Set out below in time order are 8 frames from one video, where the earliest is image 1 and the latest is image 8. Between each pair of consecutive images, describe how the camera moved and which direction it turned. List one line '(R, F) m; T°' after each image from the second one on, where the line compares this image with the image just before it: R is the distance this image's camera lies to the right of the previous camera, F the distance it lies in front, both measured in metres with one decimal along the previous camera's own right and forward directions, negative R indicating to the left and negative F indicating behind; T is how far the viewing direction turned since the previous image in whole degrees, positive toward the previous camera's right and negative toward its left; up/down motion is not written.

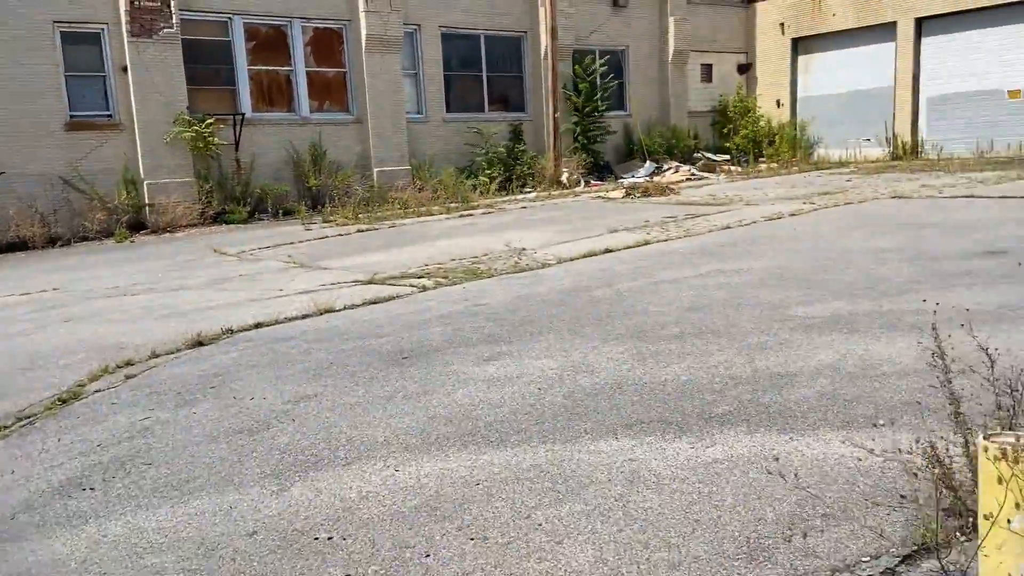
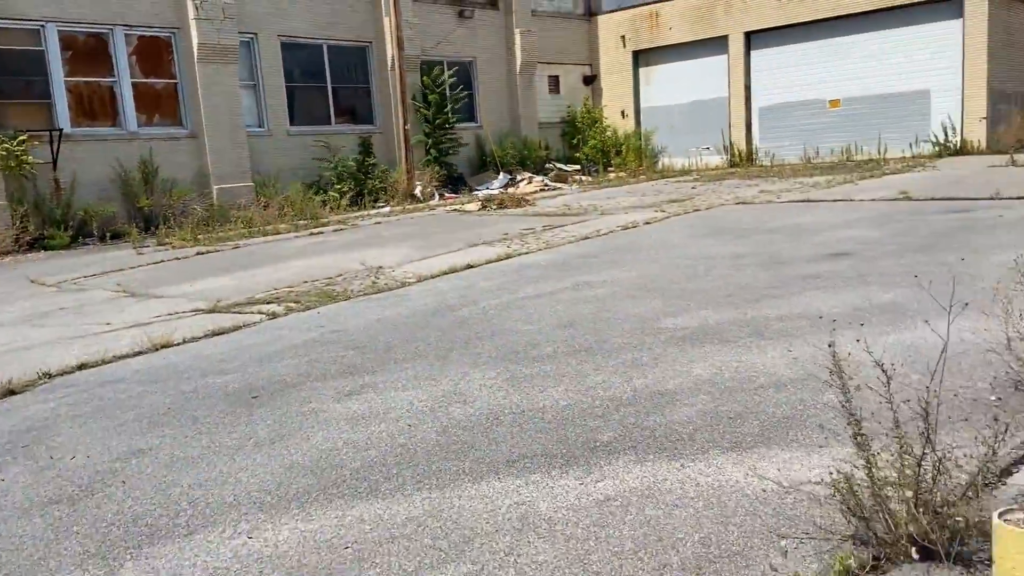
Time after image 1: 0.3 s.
(0.0, +0.4) m; +10°
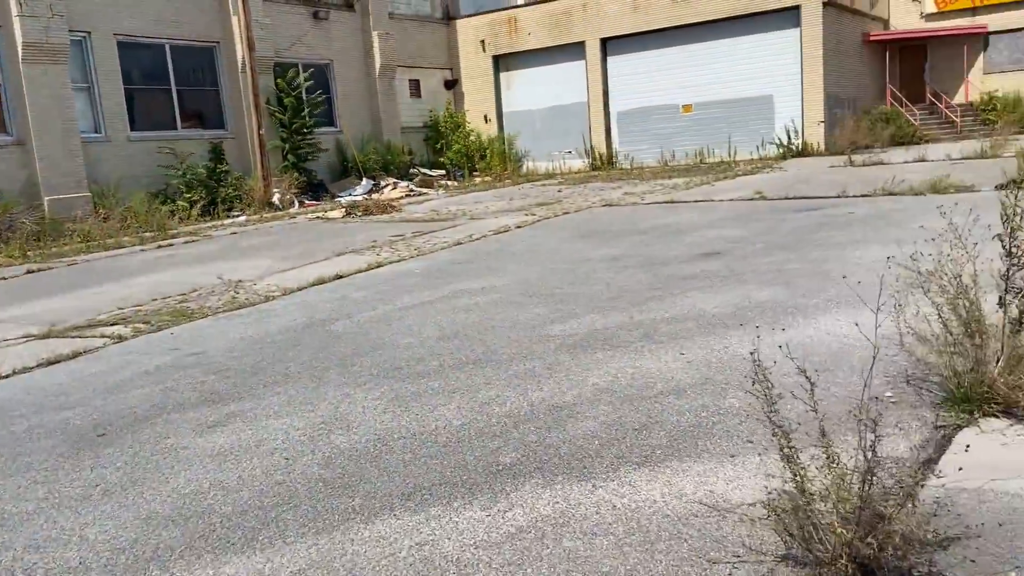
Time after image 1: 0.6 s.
(-0.1, +0.3) m; +10°
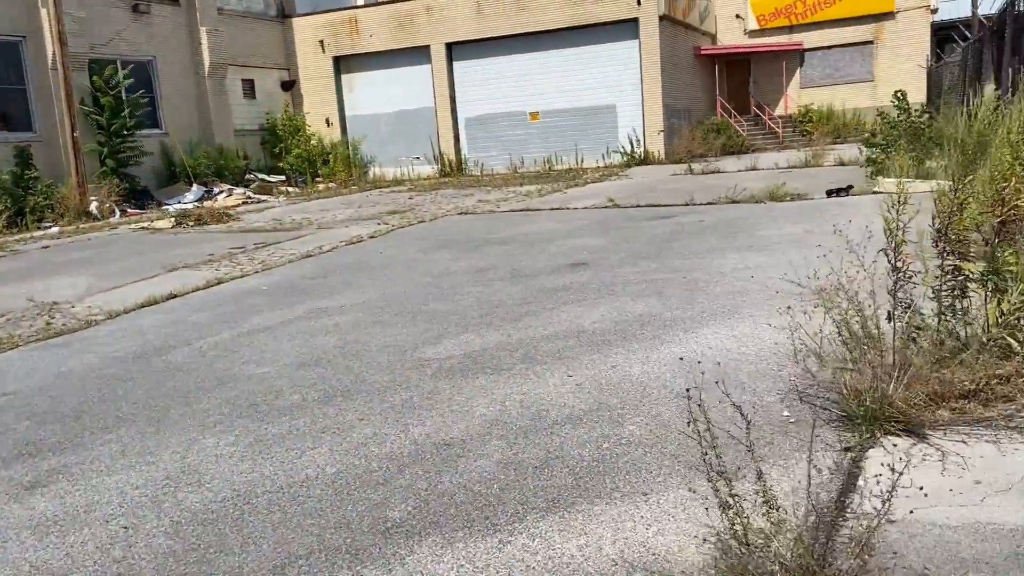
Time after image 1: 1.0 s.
(-0.1, +0.4) m; +11°
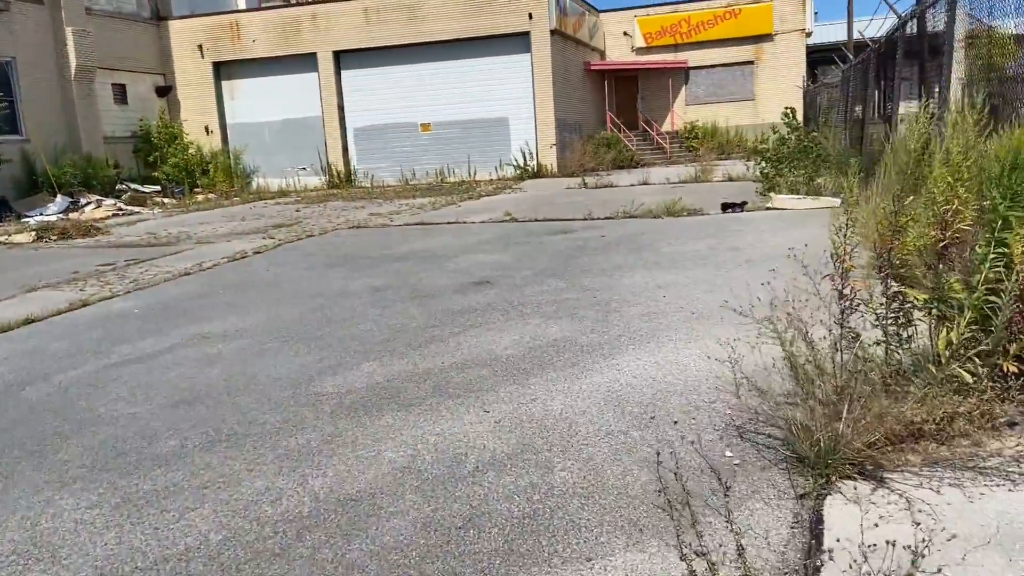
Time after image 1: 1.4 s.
(-0.1, +0.4) m; +8°
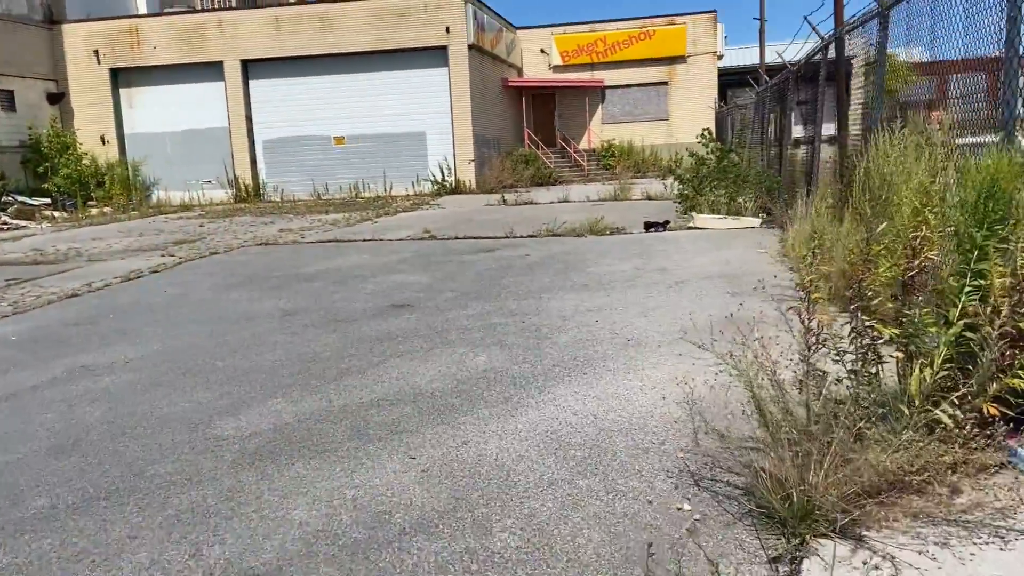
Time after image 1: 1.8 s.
(-0.1, +0.4) m; +6°
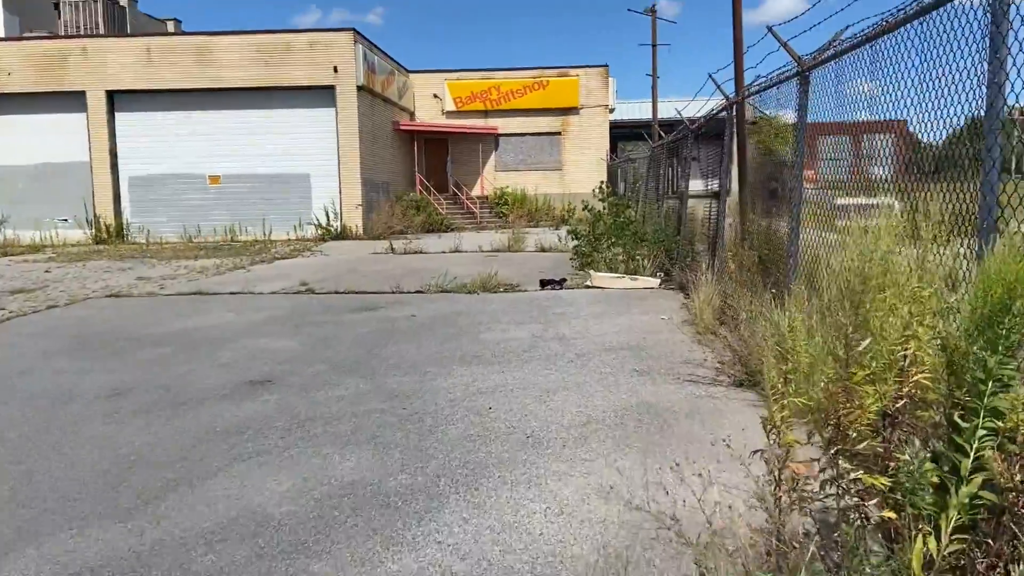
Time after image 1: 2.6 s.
(+0.1, +0.8) m; +8°
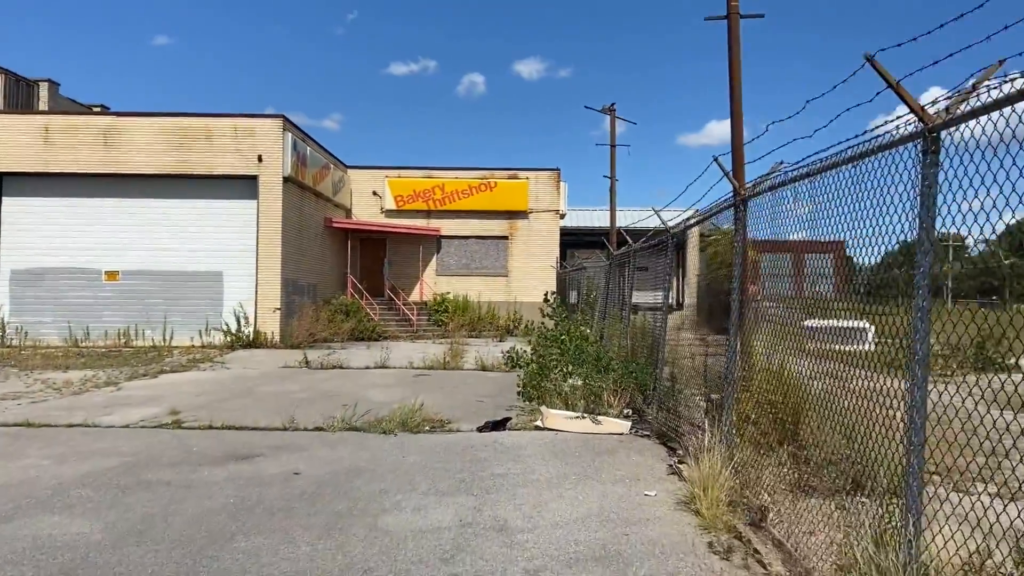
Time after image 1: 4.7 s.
(+0.1, +2.2) m; +4°
